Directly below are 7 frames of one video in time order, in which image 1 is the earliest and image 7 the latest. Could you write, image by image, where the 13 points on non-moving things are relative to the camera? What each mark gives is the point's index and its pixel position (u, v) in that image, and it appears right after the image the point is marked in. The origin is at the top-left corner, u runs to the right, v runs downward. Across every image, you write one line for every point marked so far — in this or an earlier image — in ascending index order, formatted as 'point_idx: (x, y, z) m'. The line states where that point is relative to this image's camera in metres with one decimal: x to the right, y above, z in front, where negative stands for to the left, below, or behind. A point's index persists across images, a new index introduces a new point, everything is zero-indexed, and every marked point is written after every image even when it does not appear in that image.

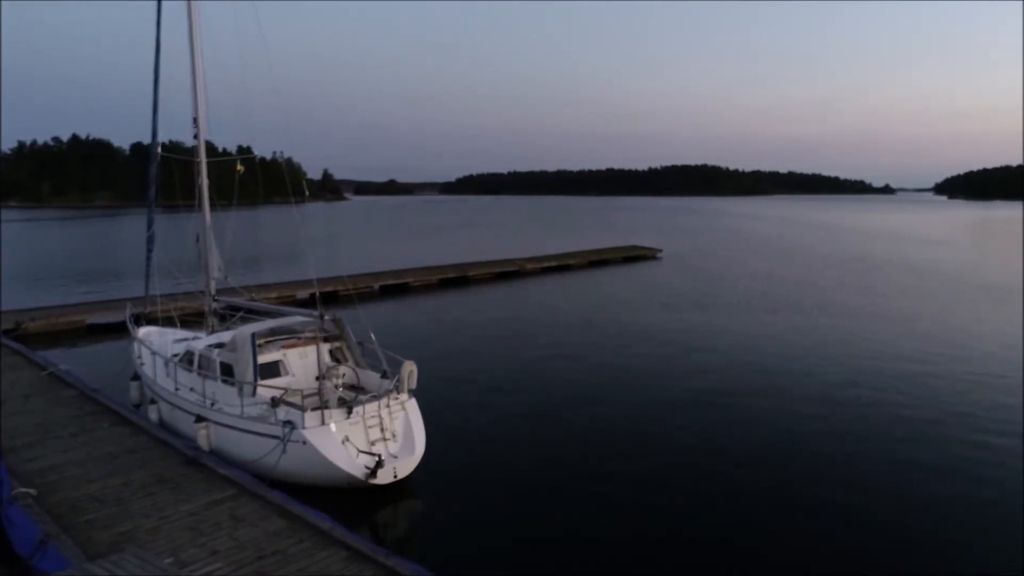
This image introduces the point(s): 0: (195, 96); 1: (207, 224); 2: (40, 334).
0: (-5.0, +3.0, +10.8) m
1: (-5.0, +1.1, +11.2) m
2: (-12.7, -1.3, +18.1) m
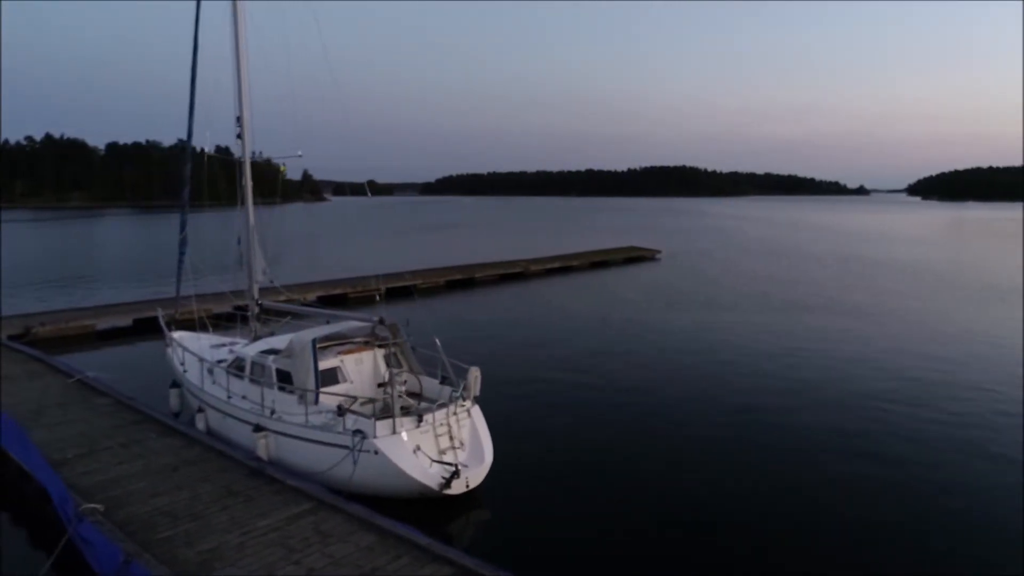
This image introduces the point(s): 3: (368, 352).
0: (-4.2, +3.0, +10.4) m
1: (-4.2, +1.0, +10.9) m
2: (-12.0, -1.4, +17.5) m
3: (-2.0, -0.9, +9.4) m
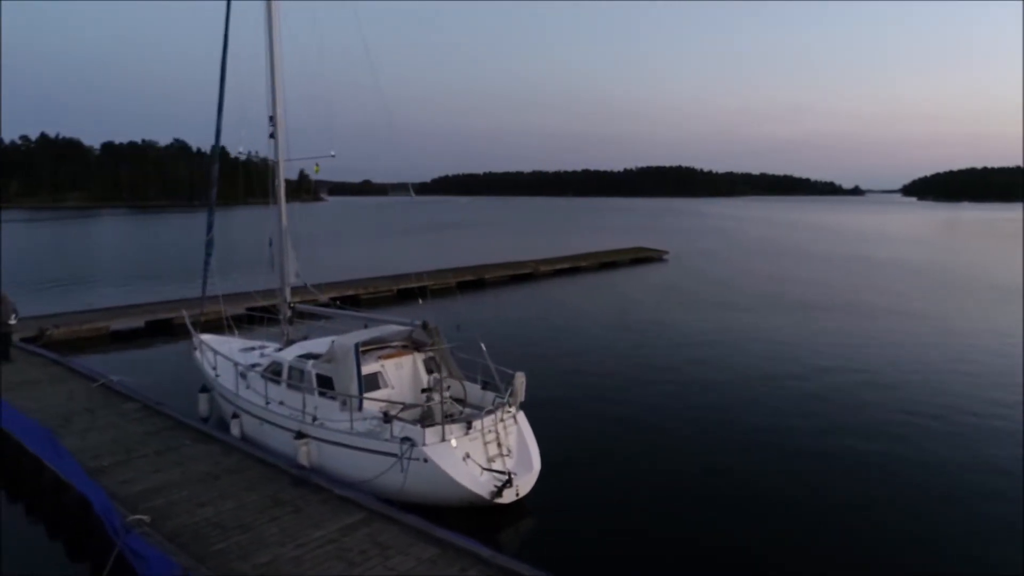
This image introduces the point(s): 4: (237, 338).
0: (-3.6, +2.9, +10.2) m
1: (-3.6, +1.0, +10.7) m
2: (-11.5, -1.4, +17.3) m
3: (-1.4, -0.9, +9.2) m
4: (-4.7, -0.9, +11.5) m
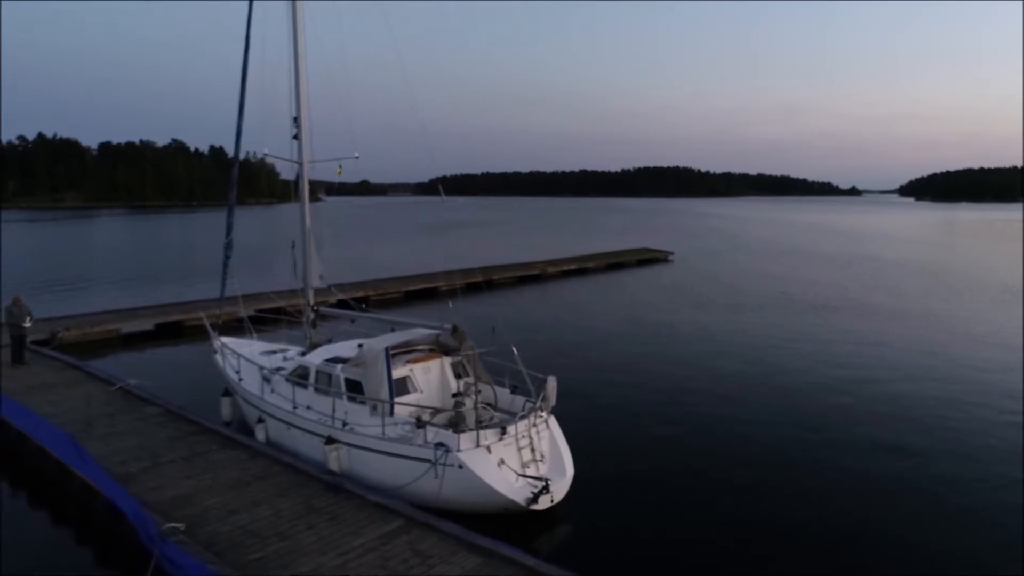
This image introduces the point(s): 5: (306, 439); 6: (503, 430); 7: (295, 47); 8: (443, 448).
0: (-3.2, +2.9, +10.1) m
1: (-3.2, +0.9, +10.6) m
2: (-11.1, -1.5, +17.1) m
3: (-1.0, -1.0, +9.1) m
4: (-4.3, -0.9, +11.4) m
5: (-2.7, -2.0, +8.8) m
6: (-0.1, -1.7, +7.9) m
7: (-3.3, +3.6, +10.1) m
8: (-0.8, -1.8, +7.6) m
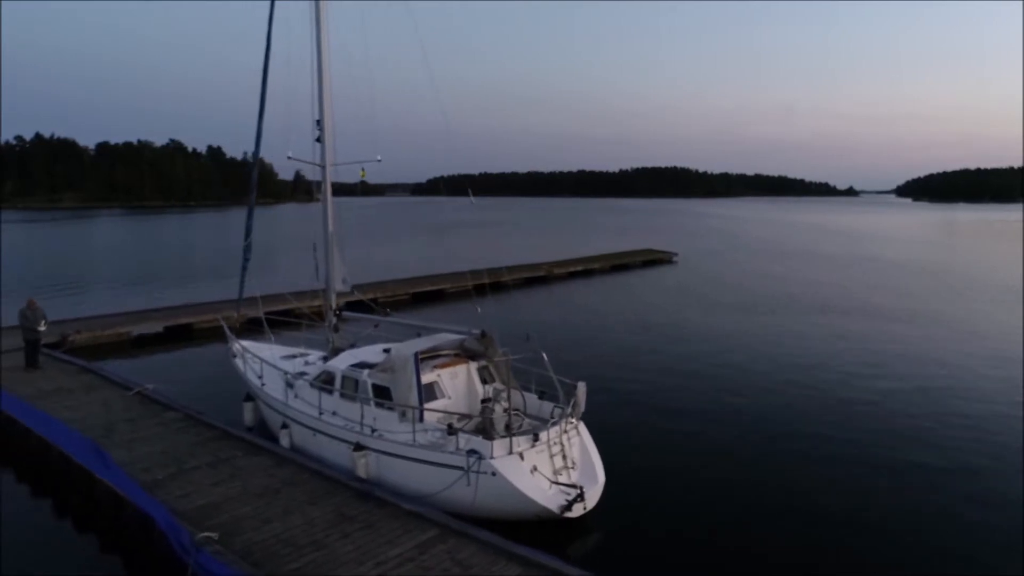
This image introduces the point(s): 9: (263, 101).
0: (-2.8, +2.8, +10.0) m
1: (-2.9, +0.9, +10.5) m
2: (-10.8, -1.5, +17.0) m
3: (-0.7, -1.0, +9.0) m
4: (-4.0, -1.0, +11.3) m
5: (-2.3, -2.0, +8.7) m
6: (+0.3, -1.7, +7.8) m
7: (-2.9, +3.6, +10.1) m
8: (-0.4, -1.9, +7.6) m
9: (-4.5, +3.3, +12.1) m
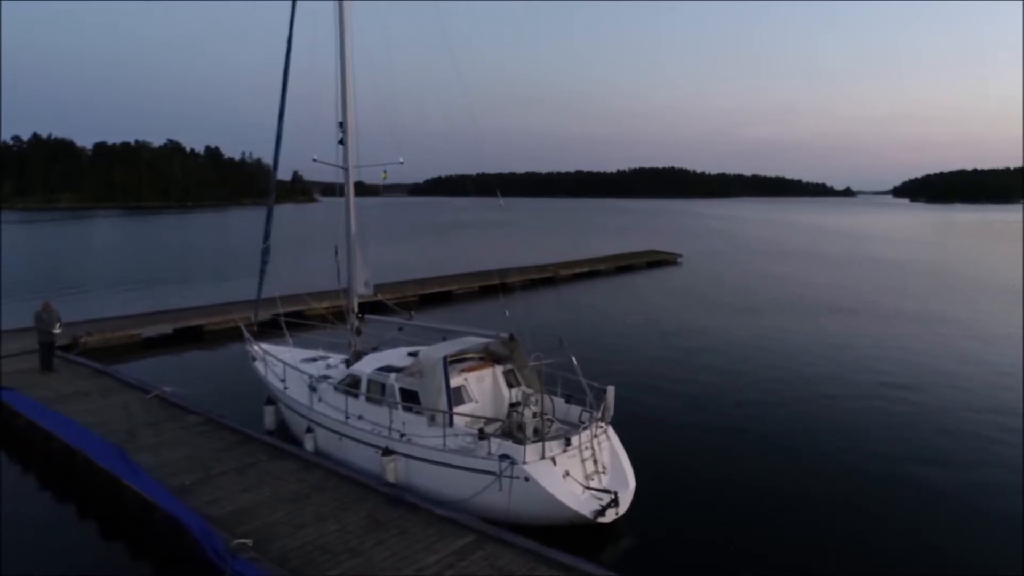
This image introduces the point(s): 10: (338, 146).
0: (-2.5, +2.8, +10.0) m
1: (-2.5, +0.8, +10.4) m
2: (-10.4, -1.6, +16.9) m
3: (-0.3, -1.1, +8.9) m
4: (-3.6, -1.0, +11.3) m
5: (-2.0, -2.1, +8.7) m
6: (+0.6, -1.8, +7.7) m
7: (-2.5, +3.5, +10.0) m
8: (-0.1, -1.9, +7.5) m
9: (-4.1, +3.3, +12.0) m
10: (-2.6, +2.1, +9.9) m
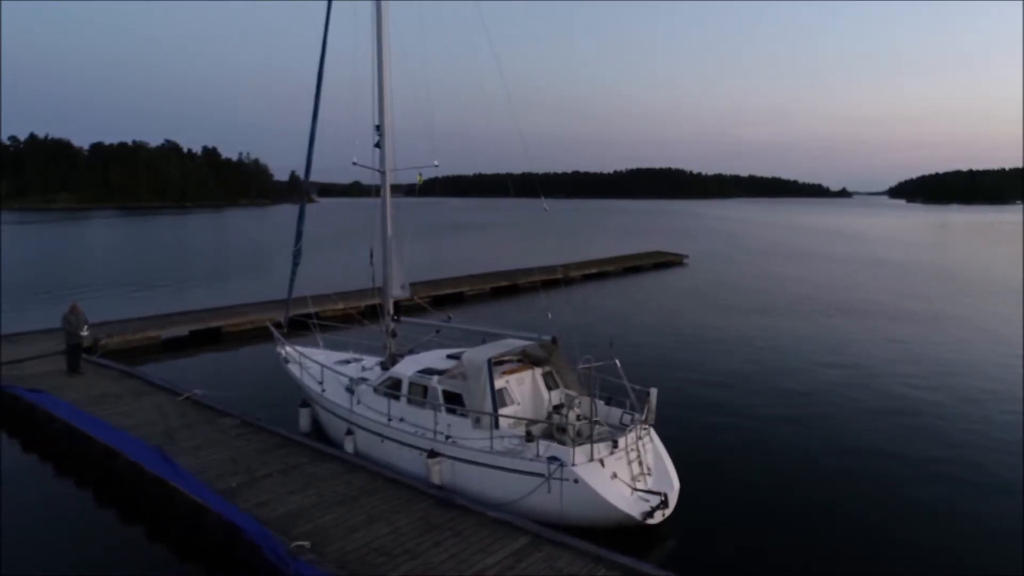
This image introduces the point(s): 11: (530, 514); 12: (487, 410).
0: (-1.9, +2.7, +10.0) m
1: (-2.0, +0.8, +10.5) m
2: (-9.9, -1.6, +16.9) m
3: (+0.2, -1.1, +9.0) m
4: (-3.1, -1.1, +11.3) m
5: (-1.4, -2.1, +8.7) m
6: (+1.2, -1.8, +7.8) m
7: (-2.0, +3.5, +10.0) m
8: (+0.5, -1.9, +7.5) m
9: (-3.6, +3.3, +12.1) m
10: (-2.0, +2.1, +9.9) m
11: (+0.2, -2.6, +7.8) m
12: (-0.3, -1.5, +8.2) m
